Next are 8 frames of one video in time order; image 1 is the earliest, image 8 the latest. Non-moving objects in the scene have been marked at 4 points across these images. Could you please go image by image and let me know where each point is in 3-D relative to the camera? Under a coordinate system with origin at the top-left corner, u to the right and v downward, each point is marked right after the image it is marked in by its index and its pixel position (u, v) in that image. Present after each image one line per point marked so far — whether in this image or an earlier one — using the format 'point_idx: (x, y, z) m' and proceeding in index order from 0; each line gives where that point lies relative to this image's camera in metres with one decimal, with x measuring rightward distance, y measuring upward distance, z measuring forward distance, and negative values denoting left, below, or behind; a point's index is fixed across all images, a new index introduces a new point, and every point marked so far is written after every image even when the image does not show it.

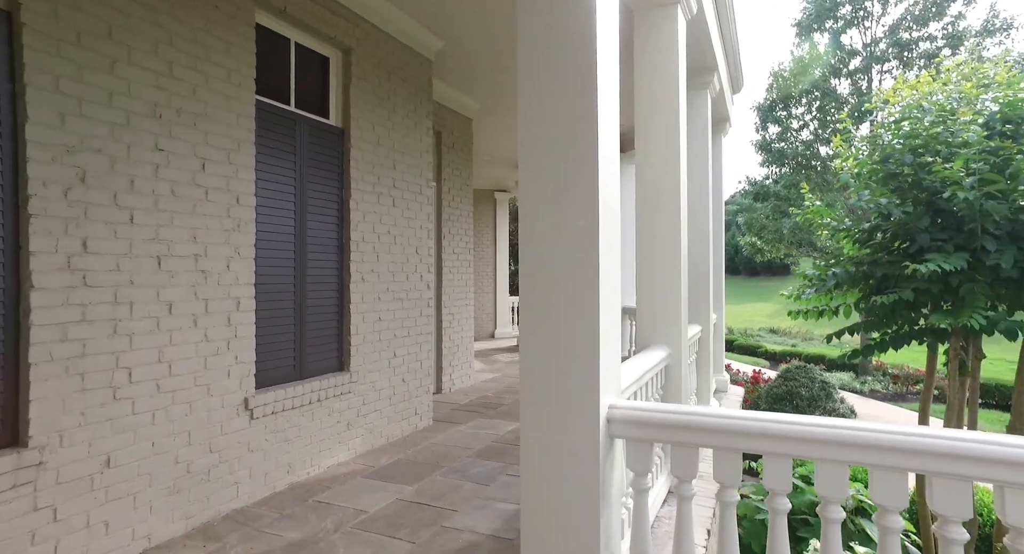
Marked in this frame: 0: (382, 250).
0: (-1.0, +0.2, +4.0) m
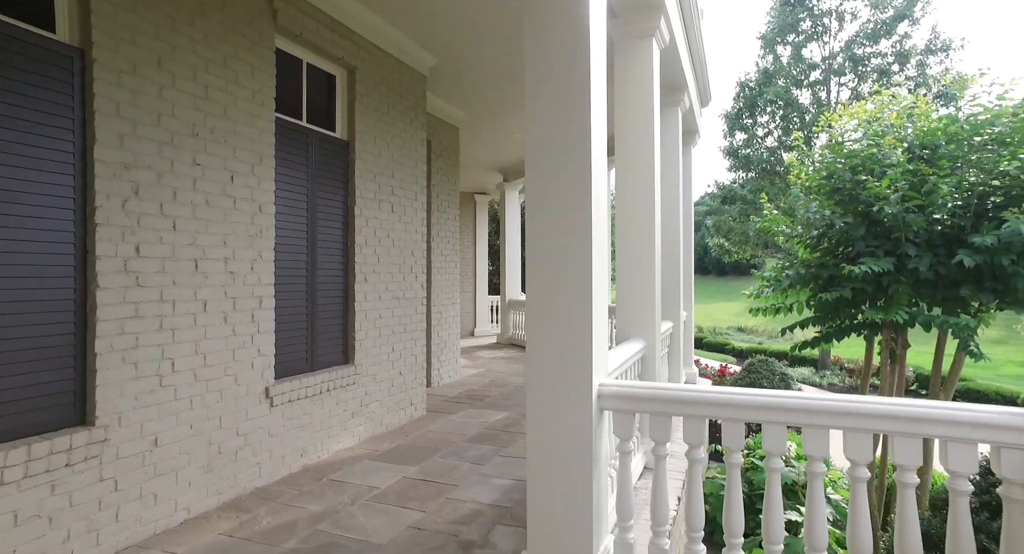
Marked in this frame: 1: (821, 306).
0: (-1.0, +0.2, +4.4) m
1: (+2.1, -0.2, +3.8) m
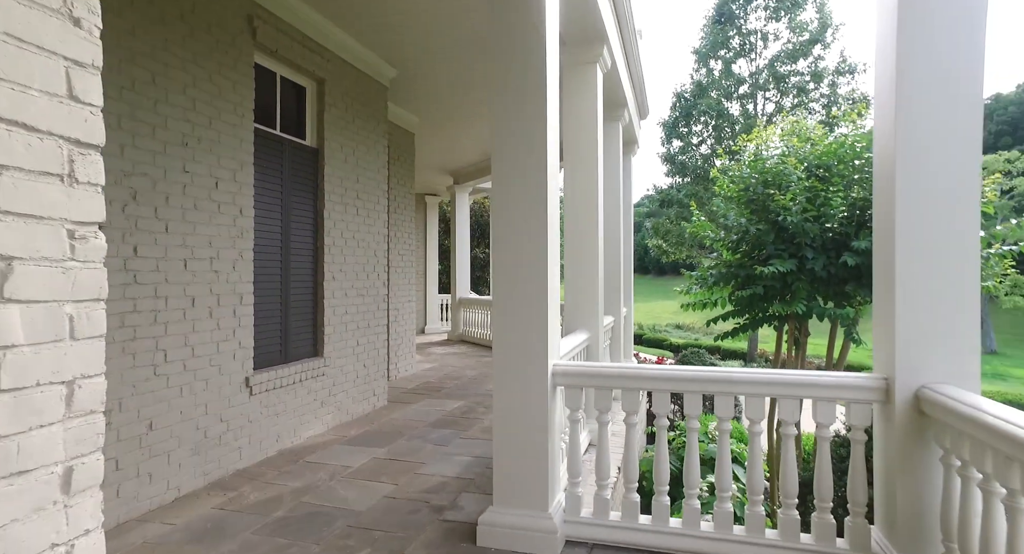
0: (-1.4, +0.2, +4.7) m
1: (+1.8, -0.2, +4.4) m
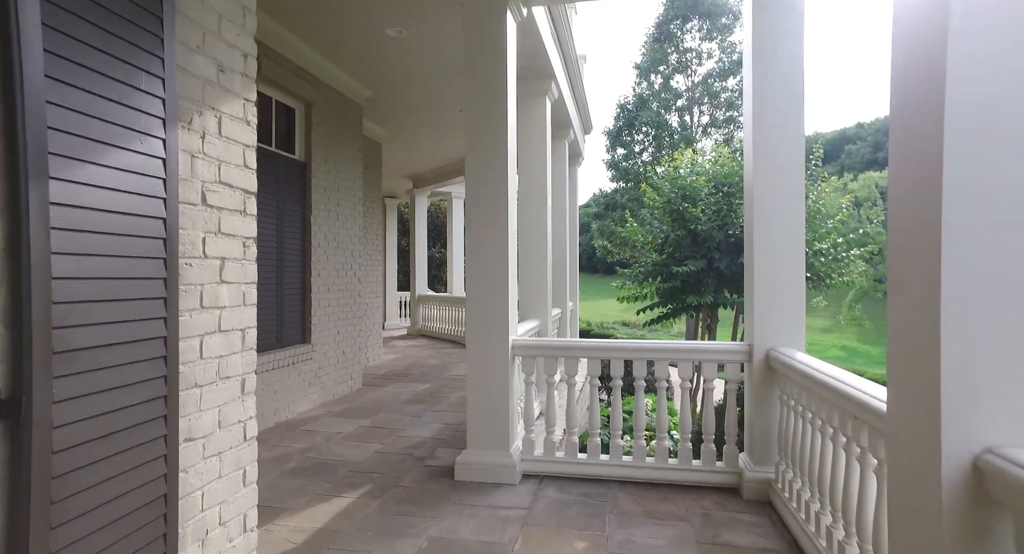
0: (-1.8, +0.2, +5.3) m
1: (+1.5, -0.2, +5.4) m
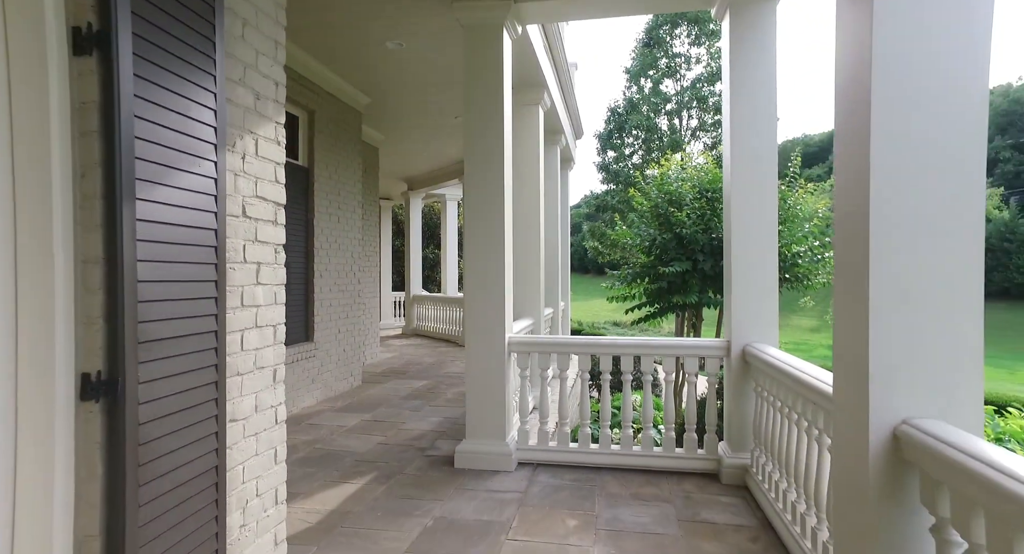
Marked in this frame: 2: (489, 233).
0: (-1.8, +0.2, +5.6) m
1: (+1.4, -0.2, +5.6) m
2: (-0.1, +0.3, +3.6) m
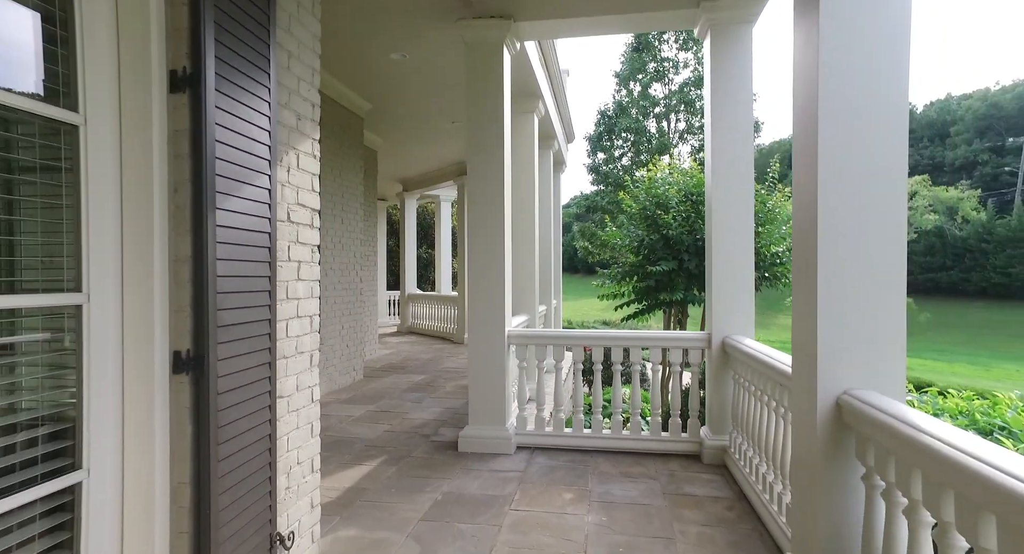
0: (-1.9, +0.2, +5.8) m
1: (+1.4, -0.2, +6.0) m
2: (-0.2, +0.3, +3.9) m
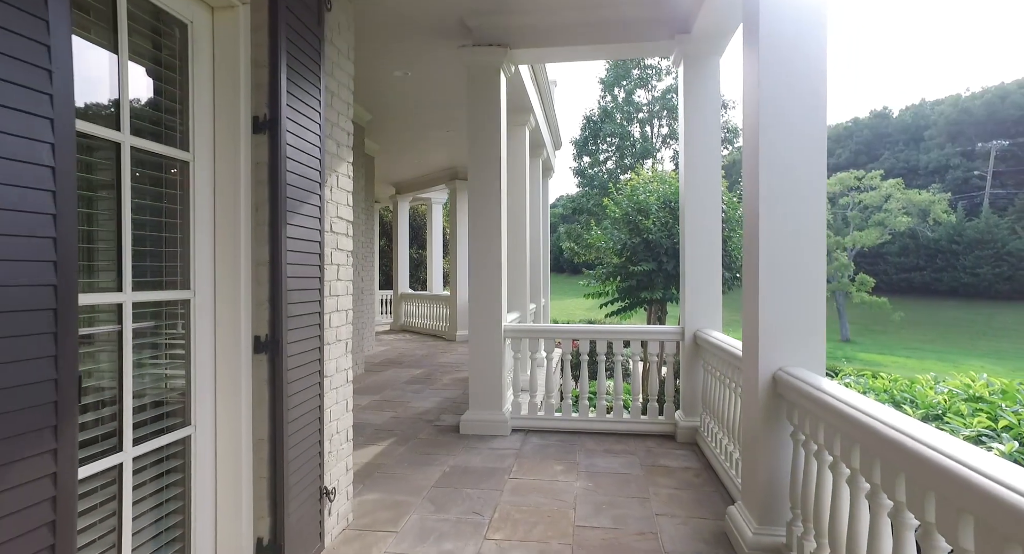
0: (-2.0, +0.2, +6.2) m
1: (+1.3, -0.2, +6.4) m
2: (-0.2, +0.3, +4.3) m
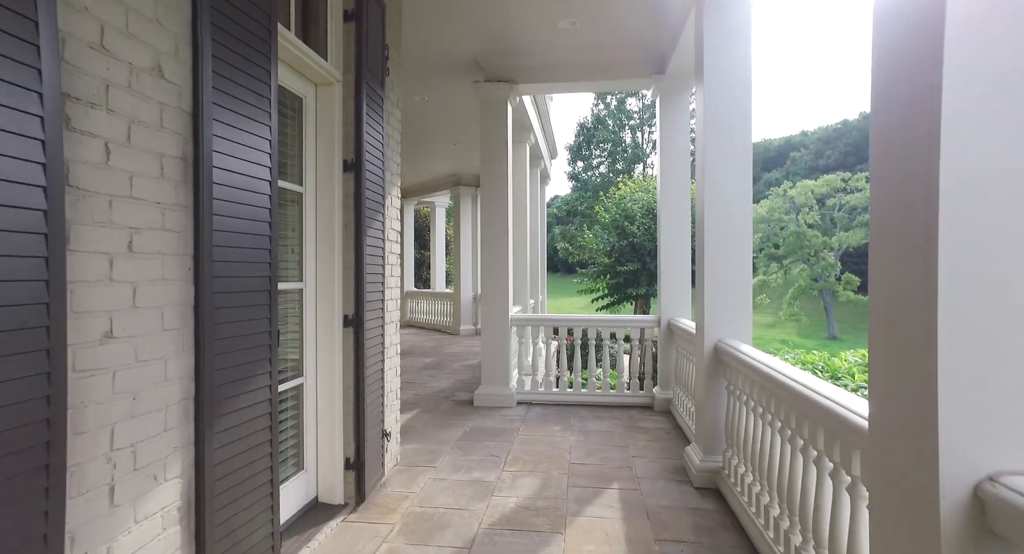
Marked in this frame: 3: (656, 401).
0: (-1.9, +0.3, +7.0) m
1: (+1.3, -0.1, +7.2) m
2: (-0.1, +0.3, +5.1) m
3: (+1.3, -1.1, +4.9) m
